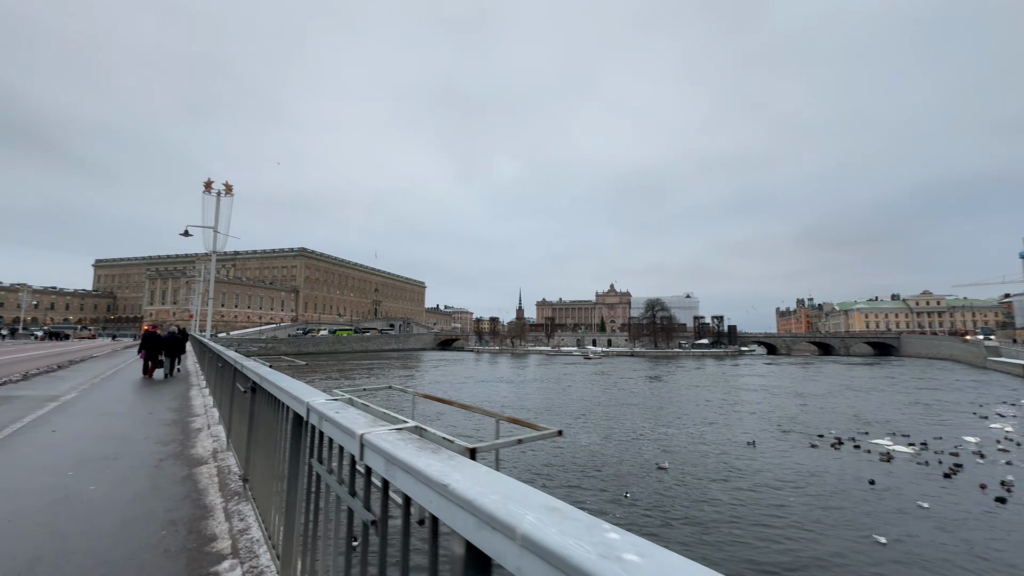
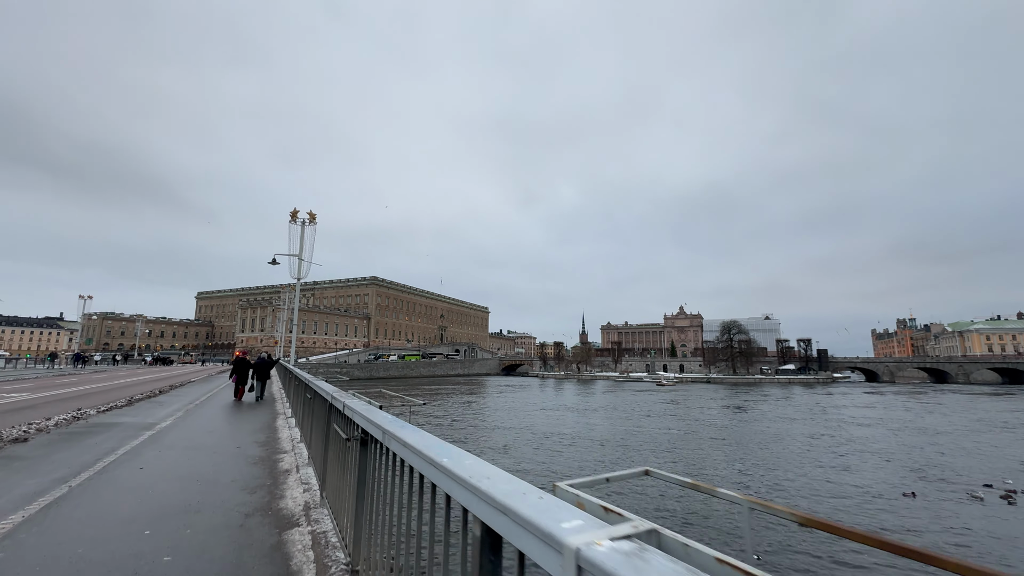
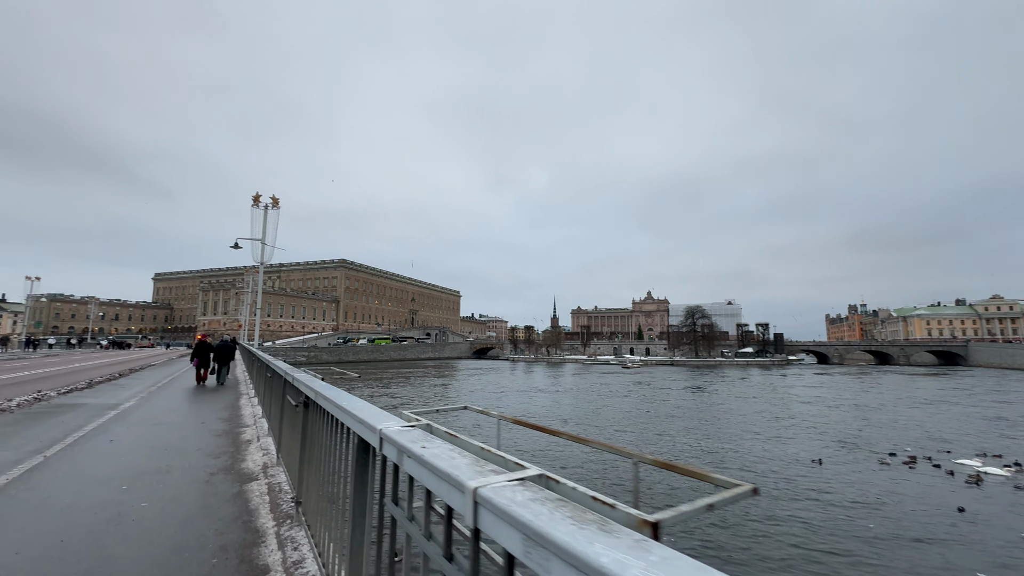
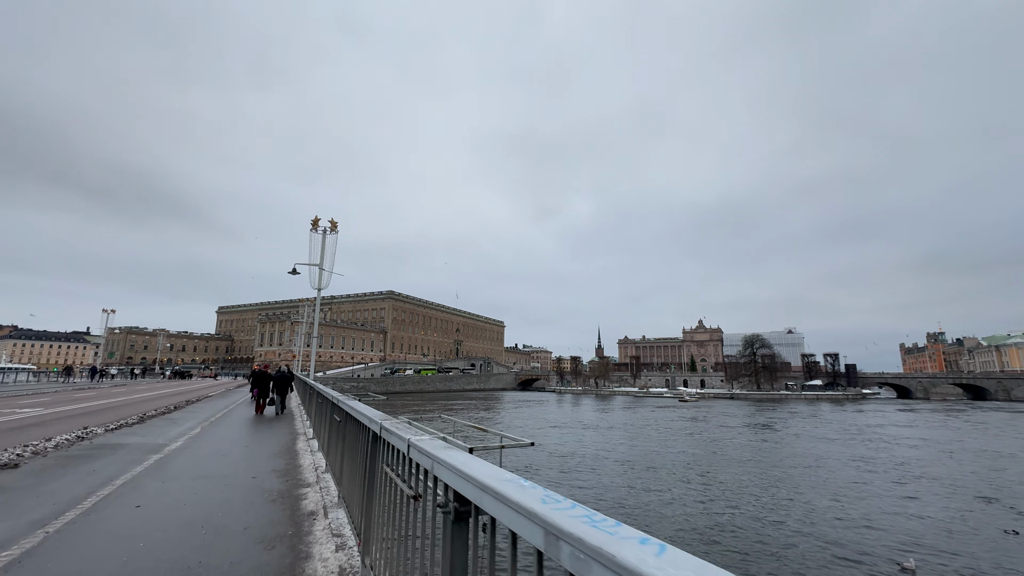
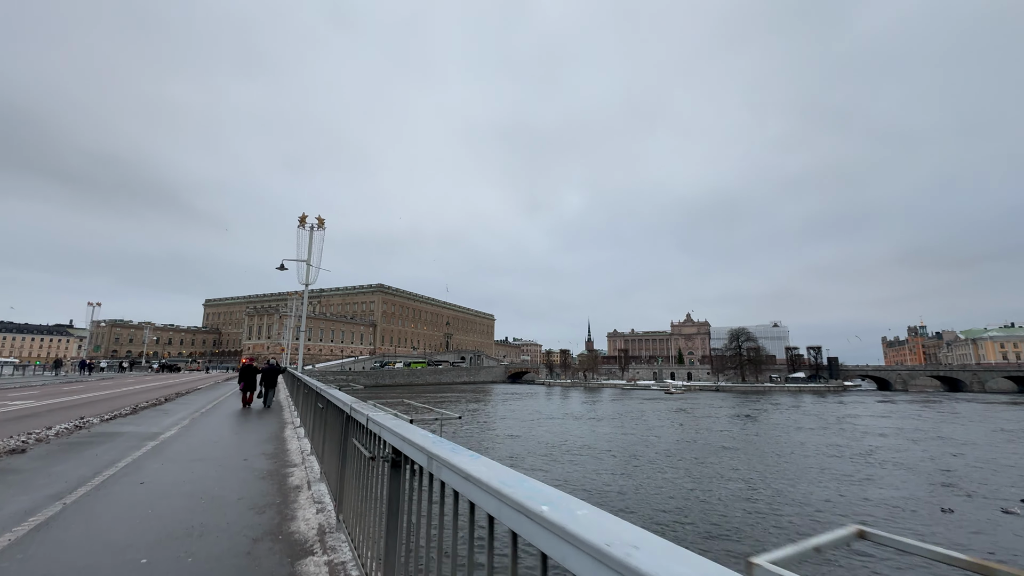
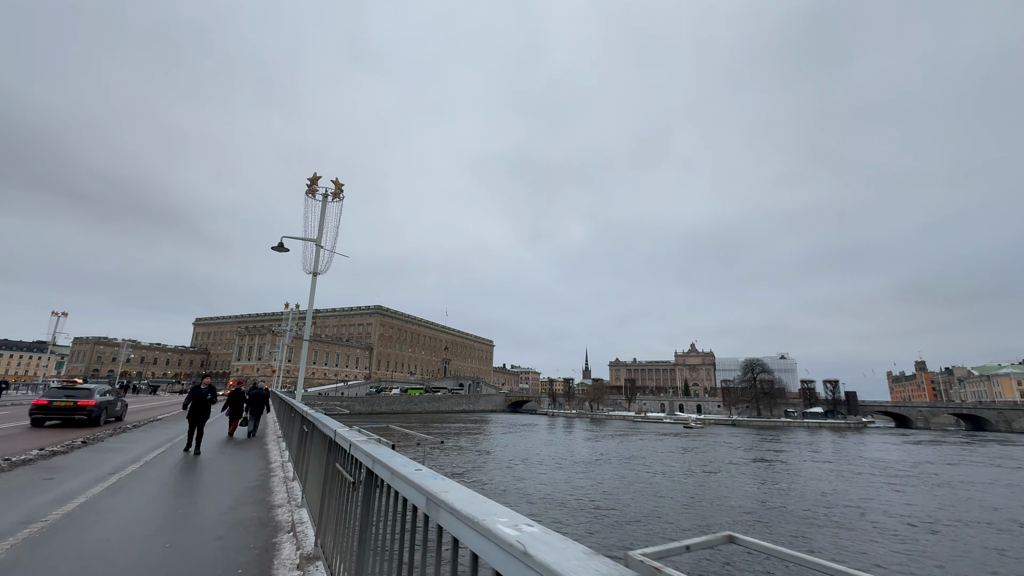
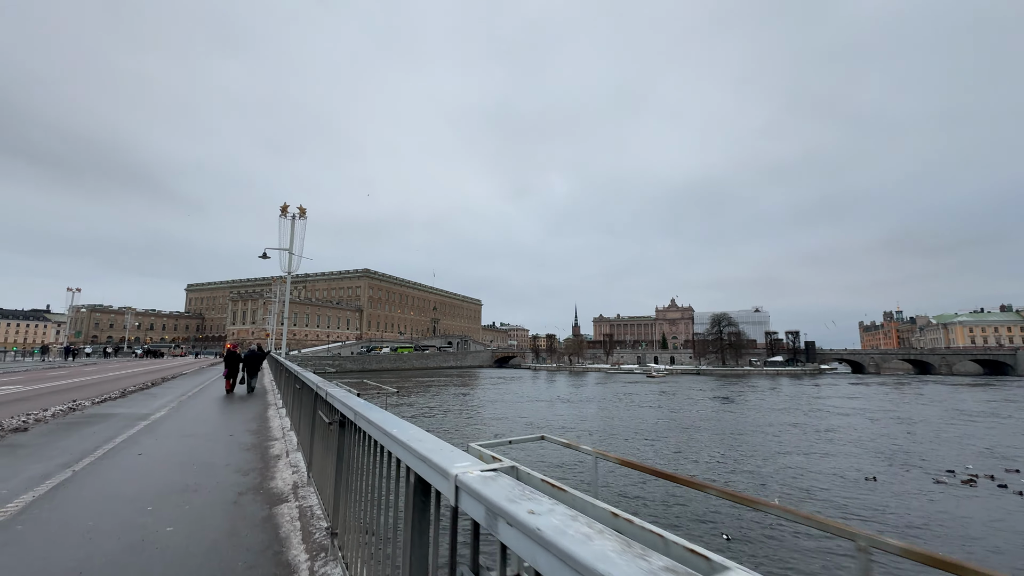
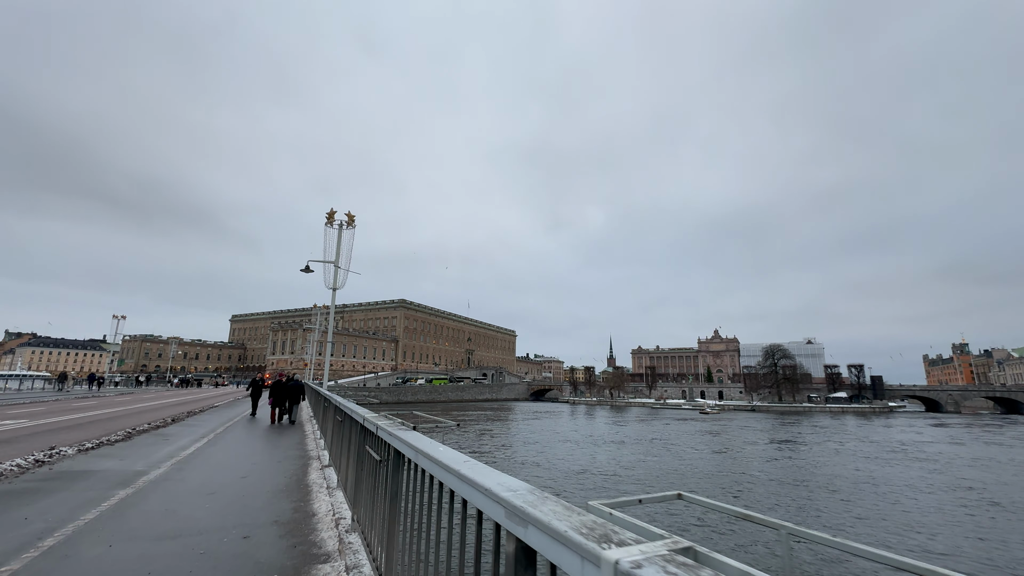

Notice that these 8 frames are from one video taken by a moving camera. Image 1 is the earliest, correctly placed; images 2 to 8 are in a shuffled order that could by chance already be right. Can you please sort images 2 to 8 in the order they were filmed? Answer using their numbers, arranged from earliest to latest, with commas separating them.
3, 7, 2, 5, 4, 8, 6
